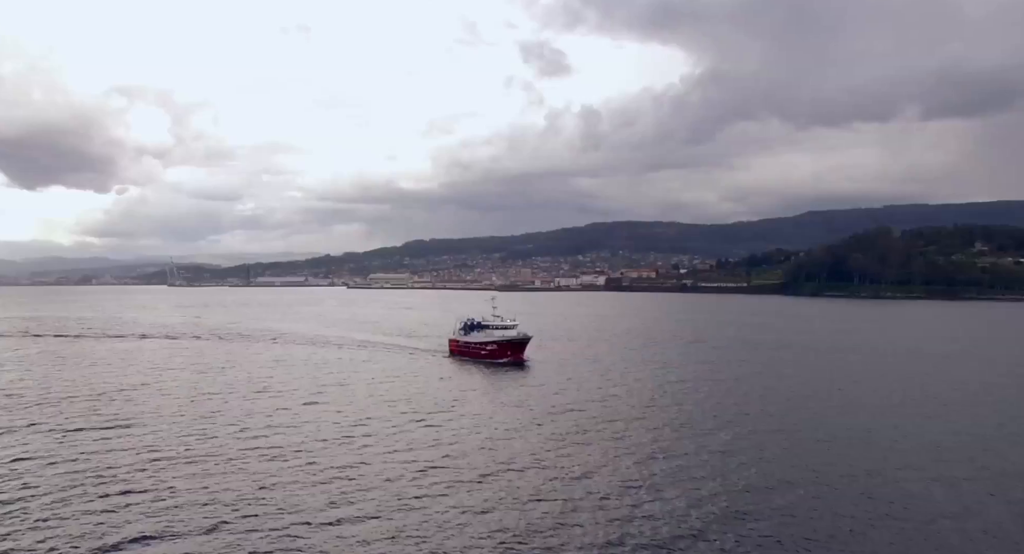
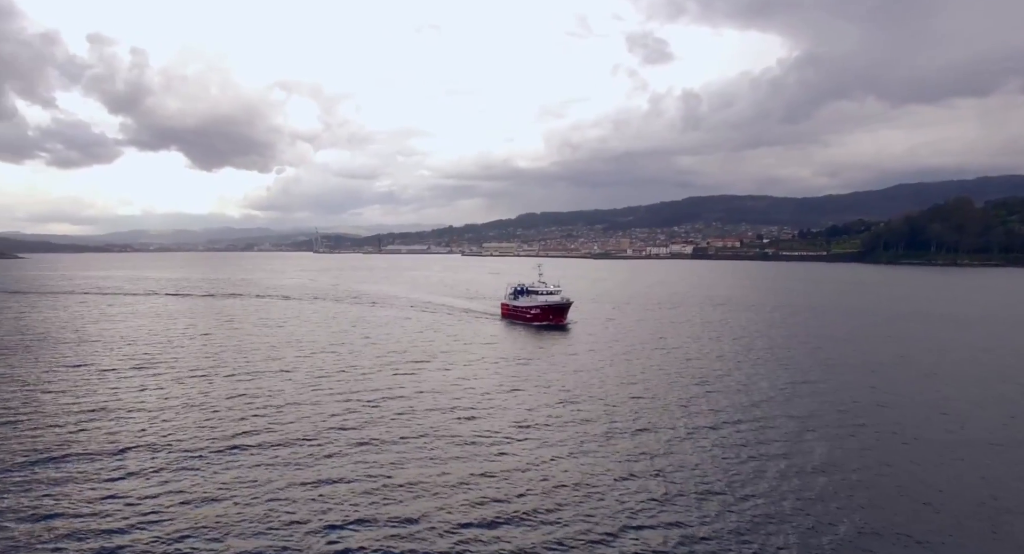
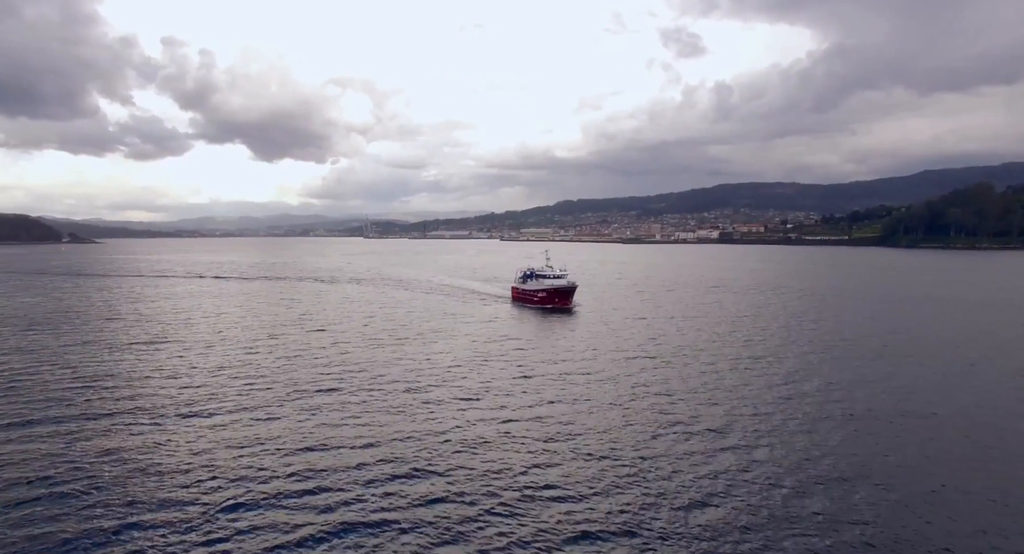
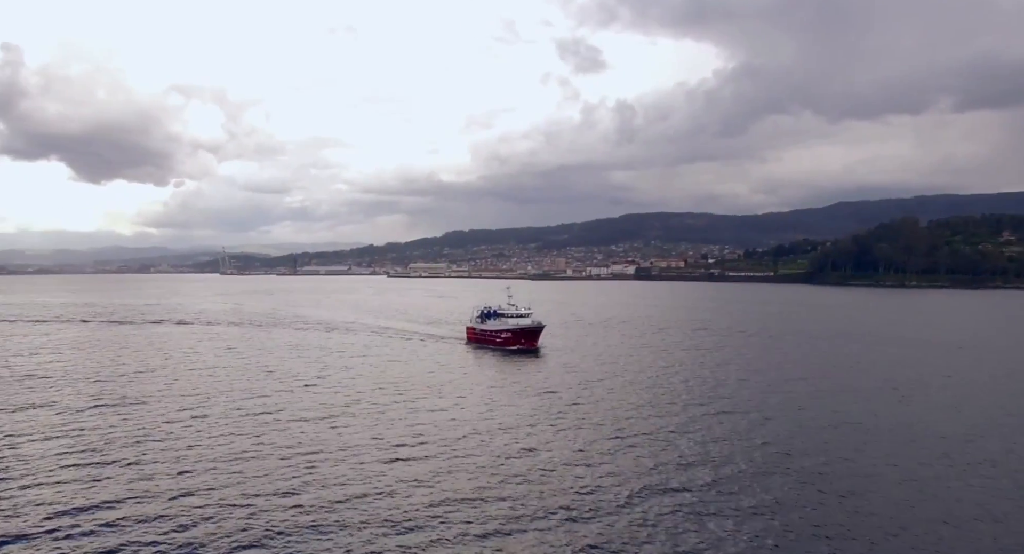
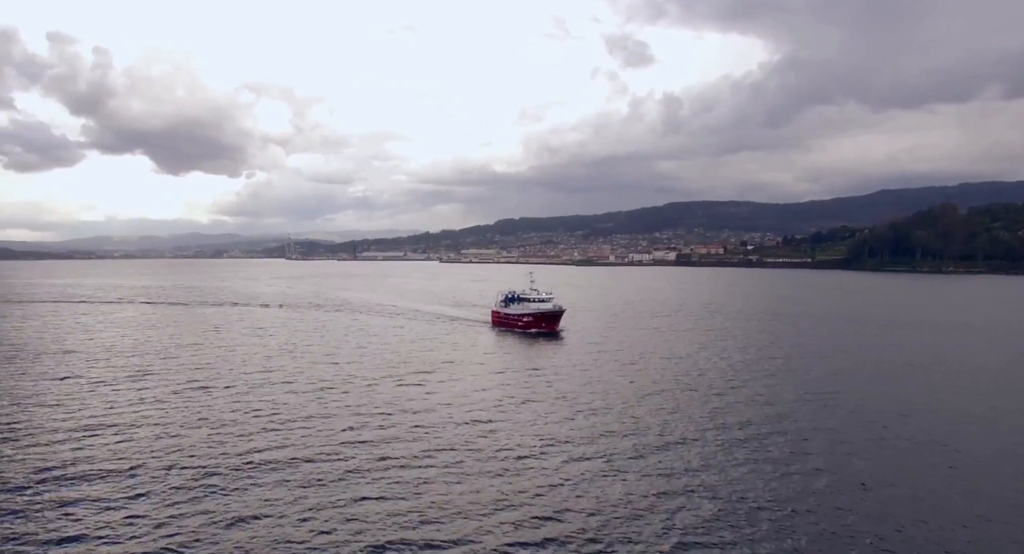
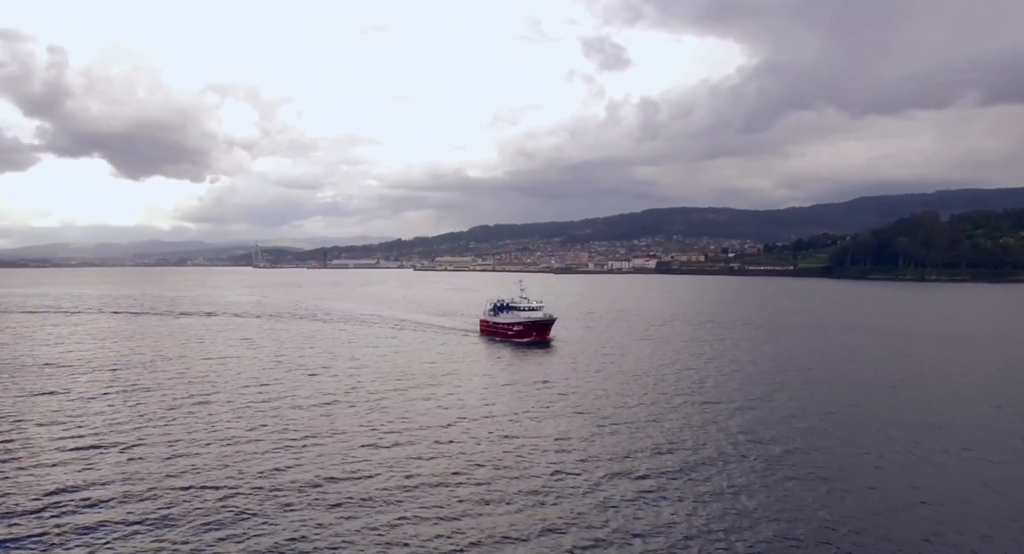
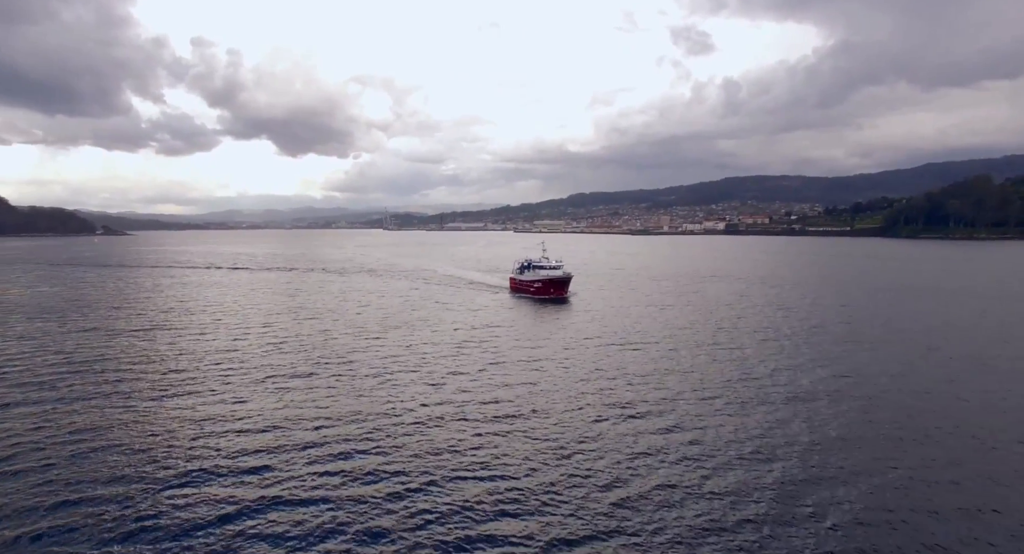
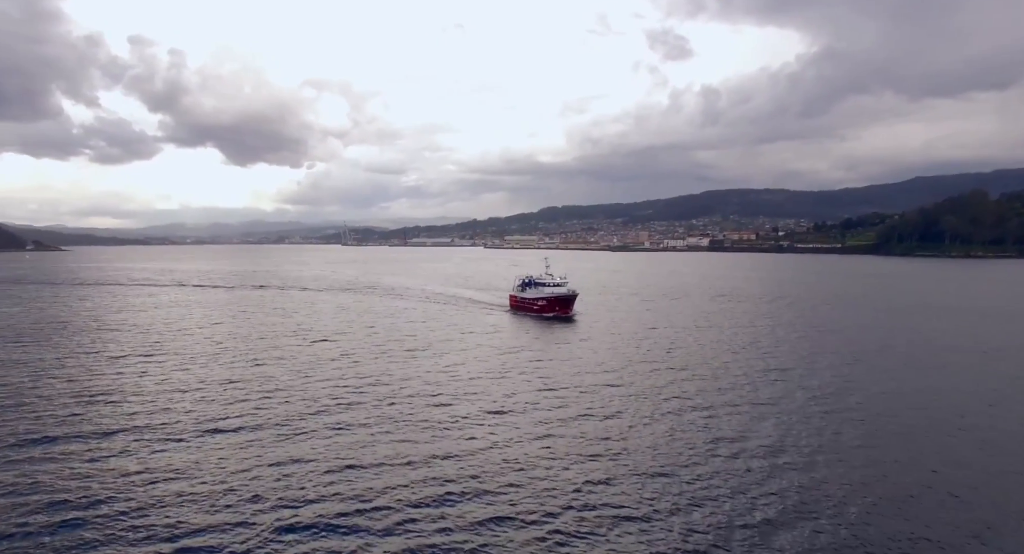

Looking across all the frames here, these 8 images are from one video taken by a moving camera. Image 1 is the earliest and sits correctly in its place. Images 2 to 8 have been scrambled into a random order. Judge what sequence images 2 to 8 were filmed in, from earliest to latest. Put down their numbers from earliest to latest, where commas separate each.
4, 6, 5, 2, 8, 3, 7
